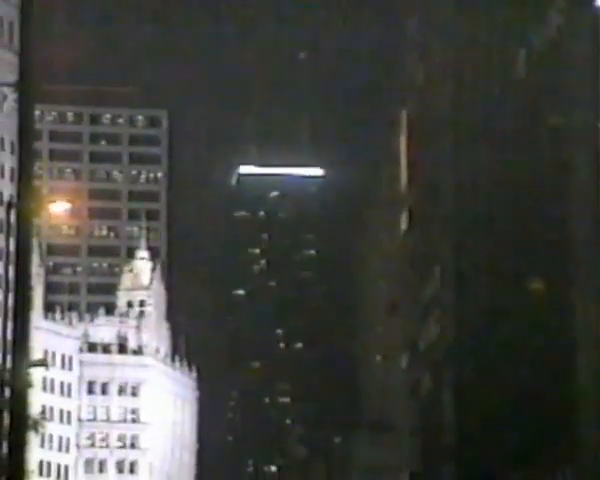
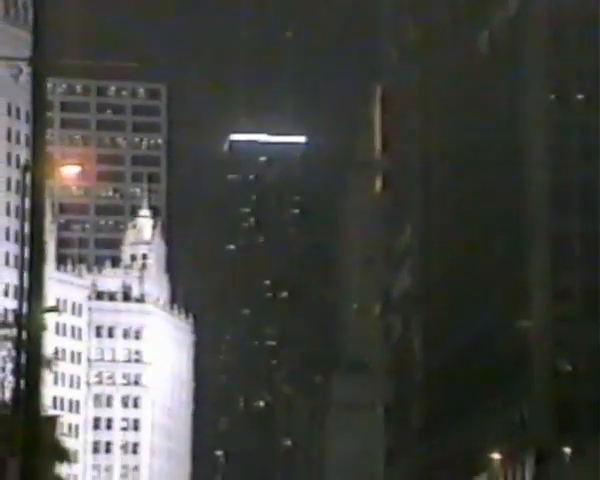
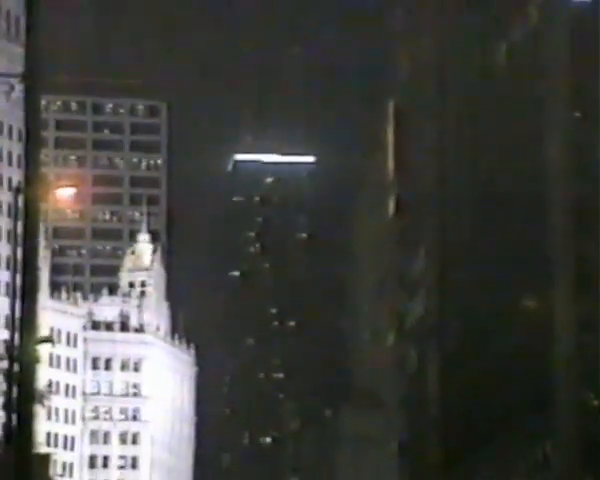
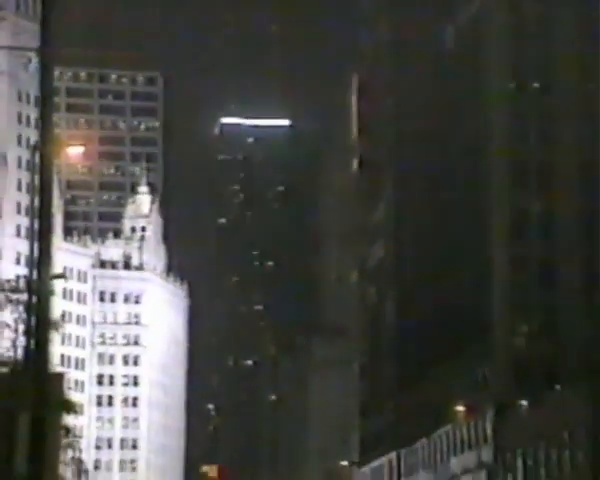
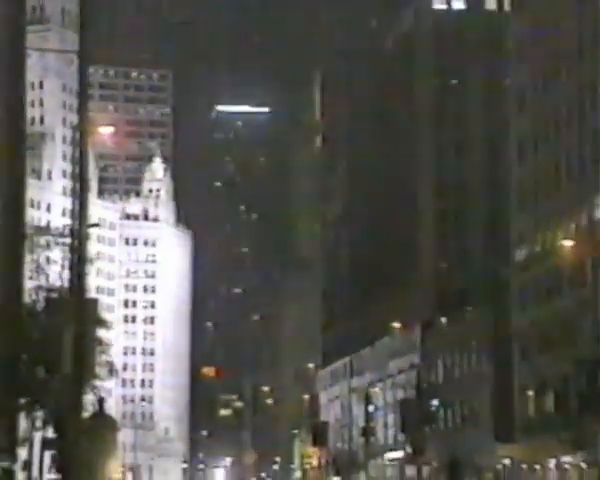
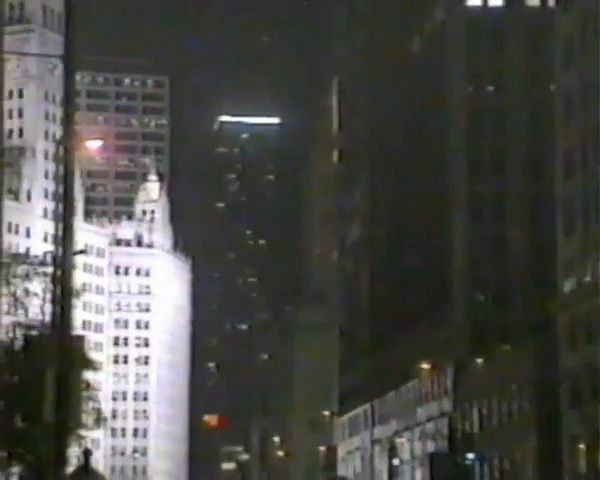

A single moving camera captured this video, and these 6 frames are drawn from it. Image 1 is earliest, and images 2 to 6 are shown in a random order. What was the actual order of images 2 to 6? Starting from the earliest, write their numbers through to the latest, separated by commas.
3, 2, 4, 6, 5
